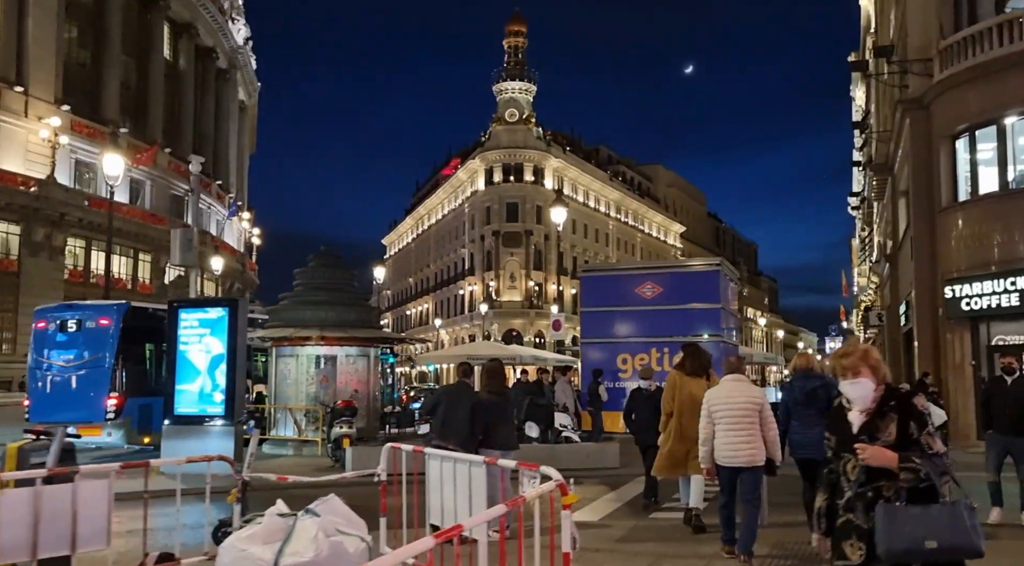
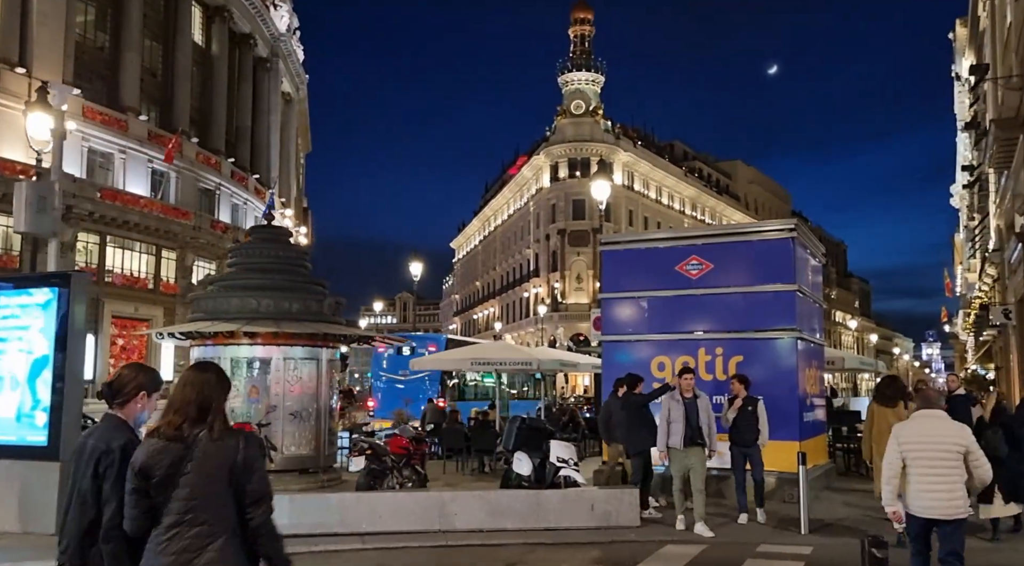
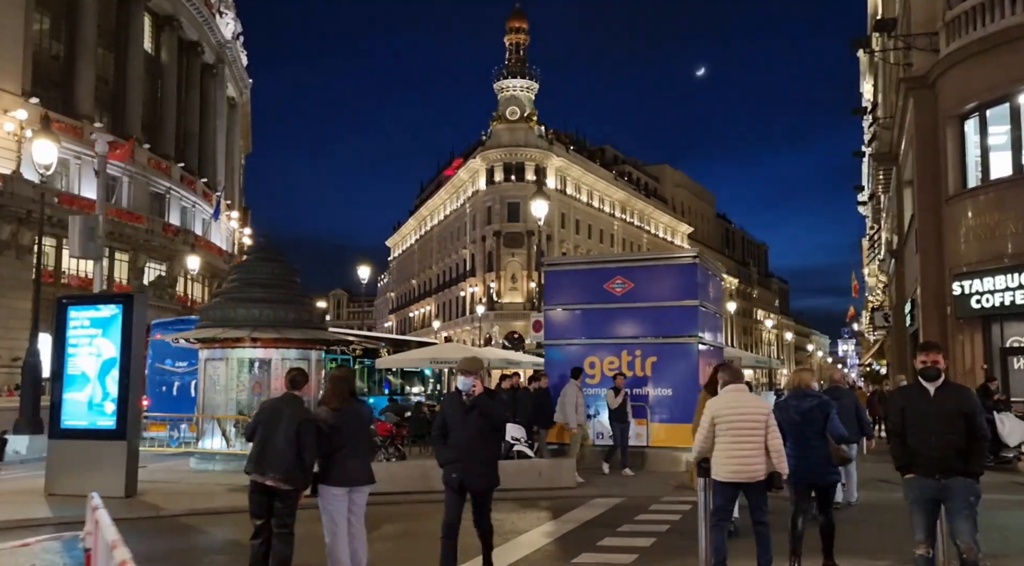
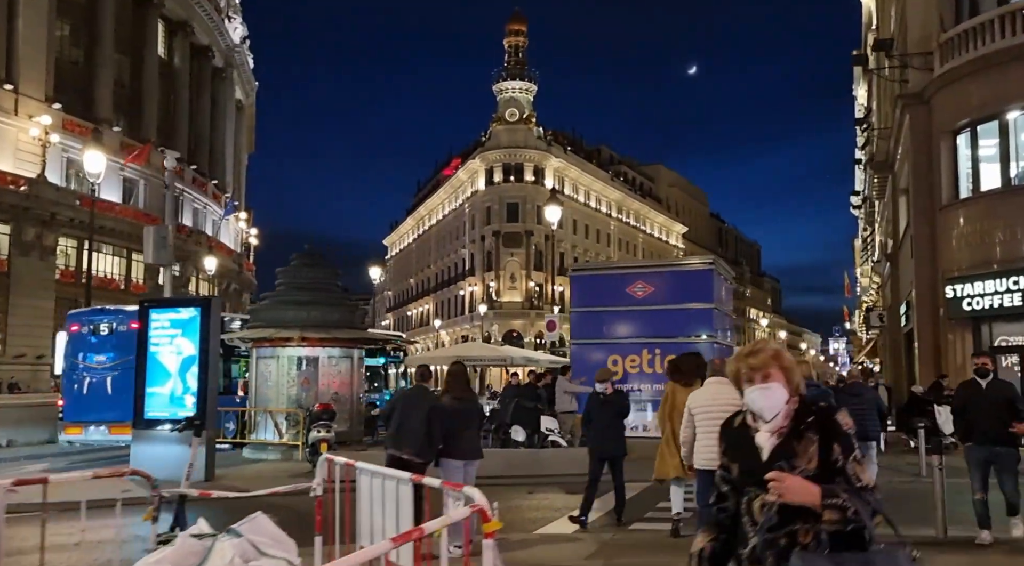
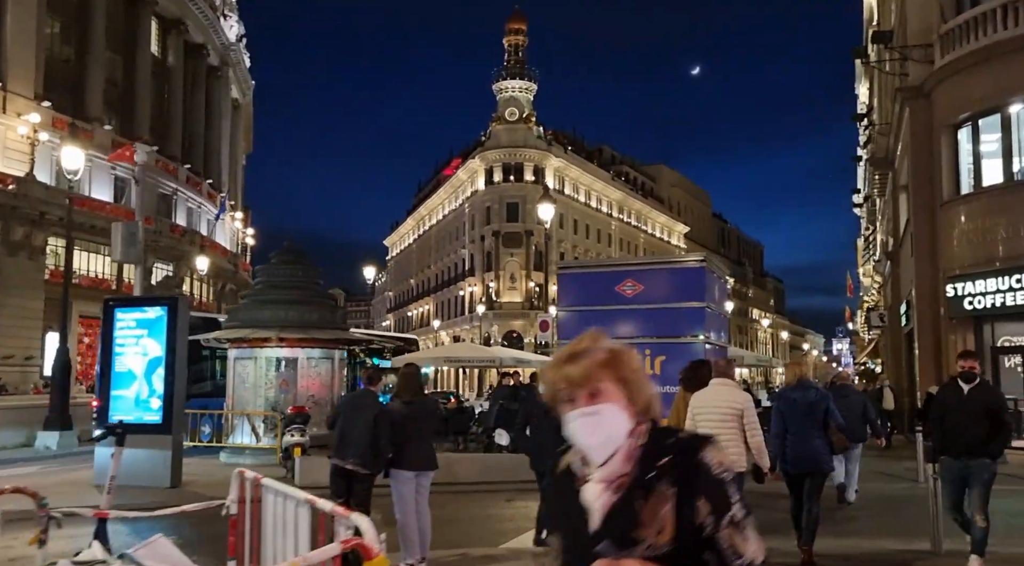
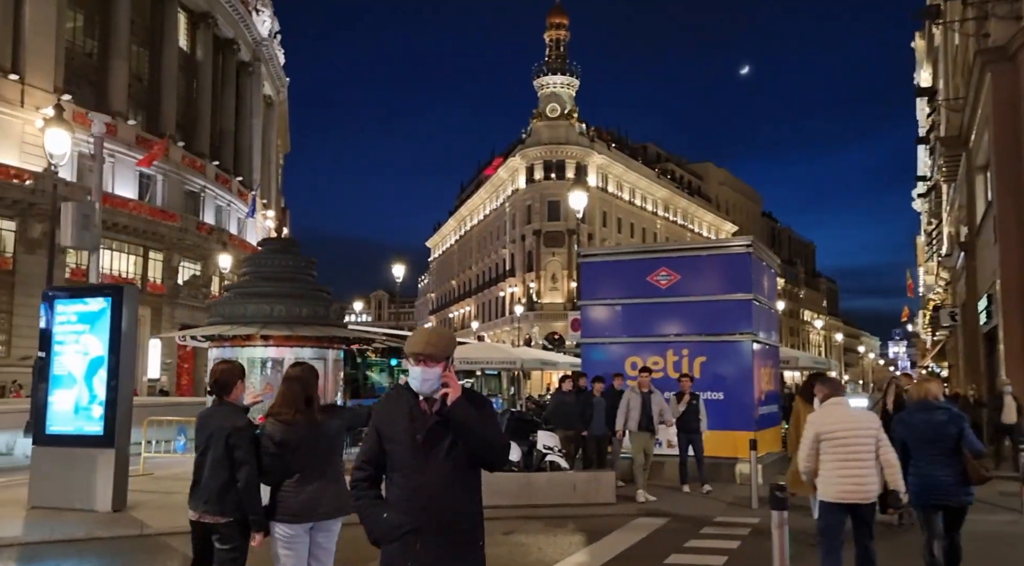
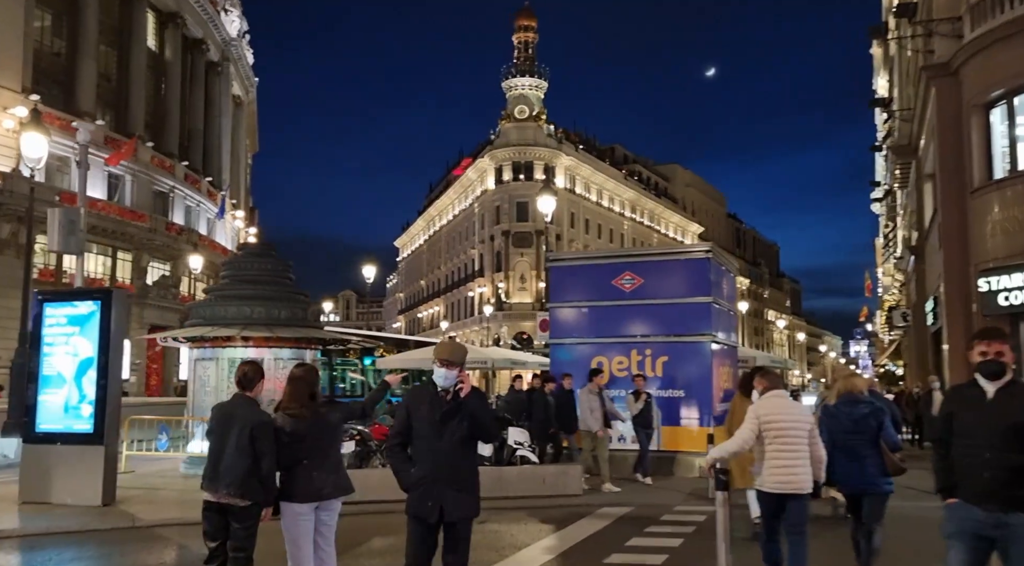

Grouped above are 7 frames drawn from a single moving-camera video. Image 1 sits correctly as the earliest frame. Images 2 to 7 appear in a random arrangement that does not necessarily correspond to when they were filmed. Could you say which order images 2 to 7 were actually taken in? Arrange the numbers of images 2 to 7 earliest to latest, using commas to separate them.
4, 5, 3, 7, 6, 2
